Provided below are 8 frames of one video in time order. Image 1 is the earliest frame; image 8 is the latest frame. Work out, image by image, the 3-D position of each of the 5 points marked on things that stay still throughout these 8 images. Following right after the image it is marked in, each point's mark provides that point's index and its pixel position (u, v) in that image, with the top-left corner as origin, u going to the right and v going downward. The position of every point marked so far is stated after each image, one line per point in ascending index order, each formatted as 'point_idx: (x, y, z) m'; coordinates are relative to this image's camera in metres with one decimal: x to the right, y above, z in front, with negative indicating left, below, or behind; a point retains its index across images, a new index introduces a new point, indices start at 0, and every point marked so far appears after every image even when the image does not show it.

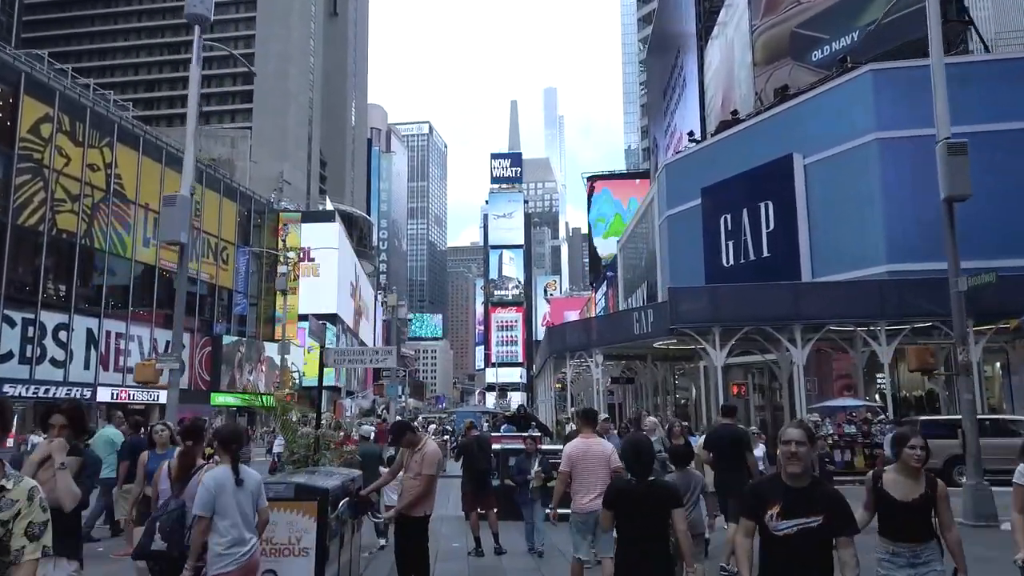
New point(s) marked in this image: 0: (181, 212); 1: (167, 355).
0: (-5.2, +1.2, +12.5) m
1: (-5.6, -1.1, +12.7) m
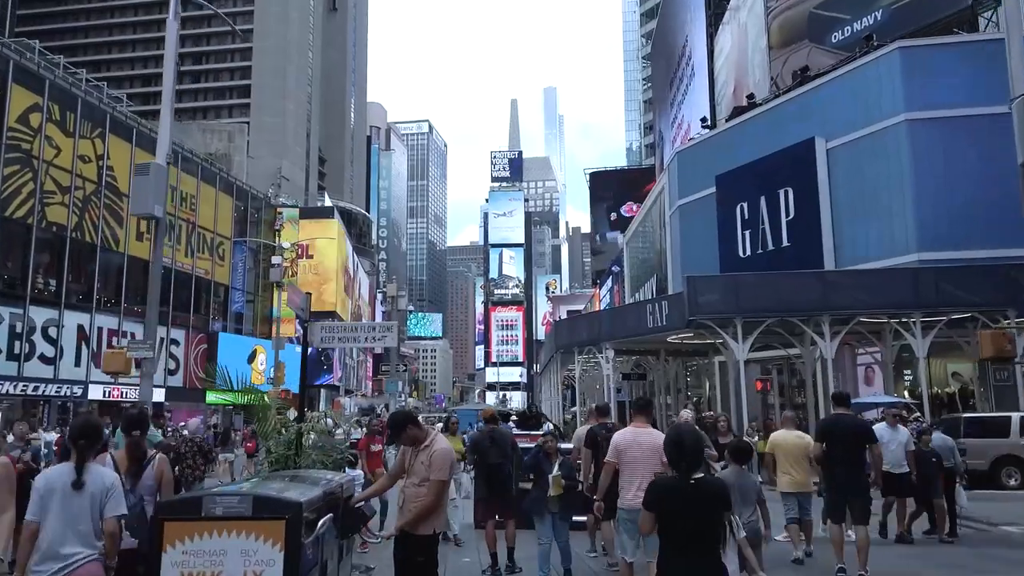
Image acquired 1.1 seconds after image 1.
0: (-5.0, +1.5, +11.2) m
1: (-5.4, -0.8, +11.4) m
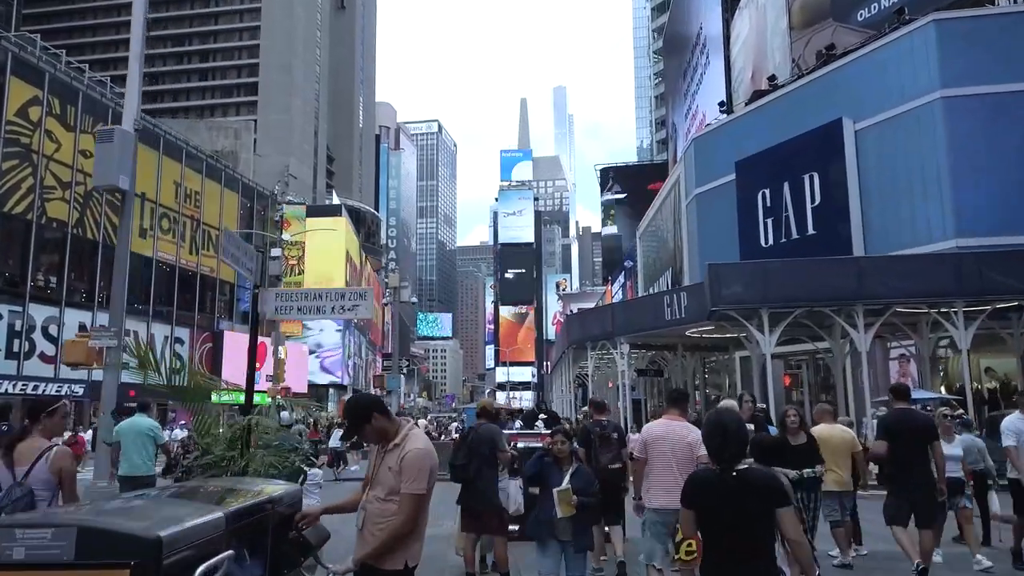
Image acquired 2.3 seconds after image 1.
0: (-4.9, +1.7, +9.9) m
1: (-5.3, -0.5, +10.2) m
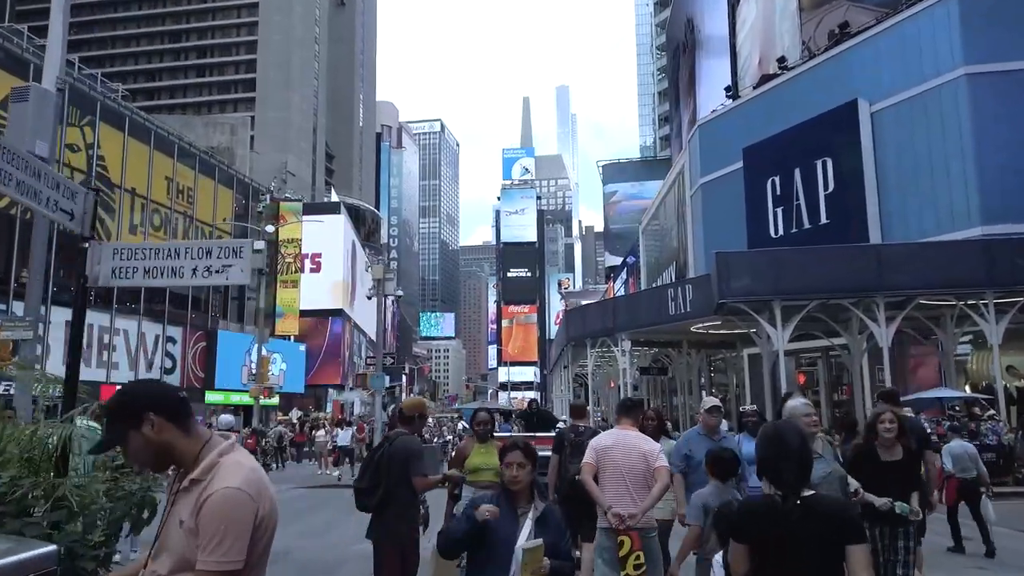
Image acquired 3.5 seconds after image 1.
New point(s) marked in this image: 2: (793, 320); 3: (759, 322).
0: (-5.2, +1.9, +8.6) m
1: (-5.5, -0.4, +8.8) m
2: (+6.1, -0.7, +17.1) m
3: (+5.5, -0.8, +17.7) m
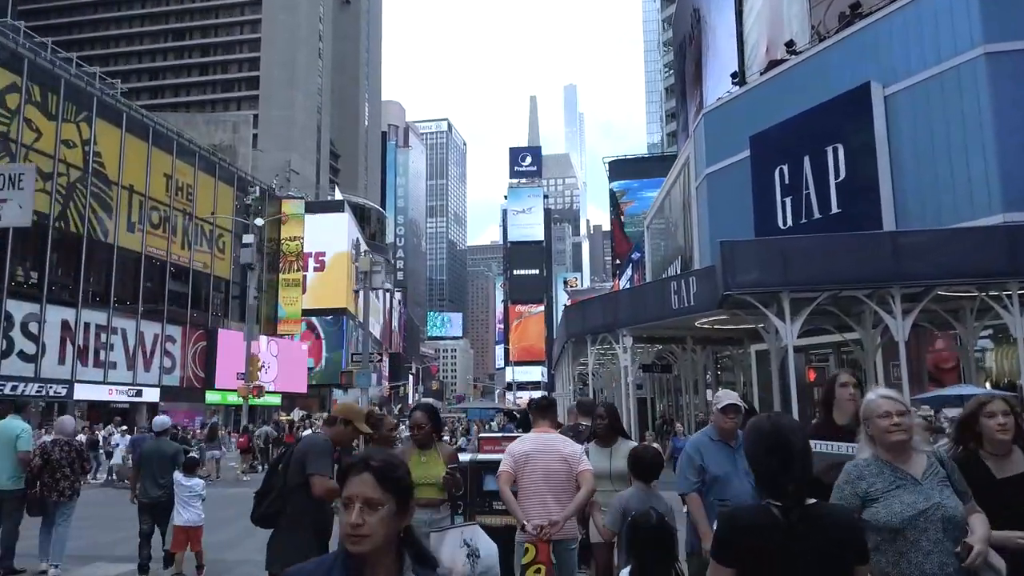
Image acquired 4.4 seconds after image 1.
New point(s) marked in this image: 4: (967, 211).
0: (-5.4, +2.1, +7.7) m
1: (-5.7, -0.2, +7.9) m
2: (+5.9, -0.5, +16.1) m
3: (+5.4, -0.6, +16.6) m
4: (+10.8, +1.8, +18.7) m
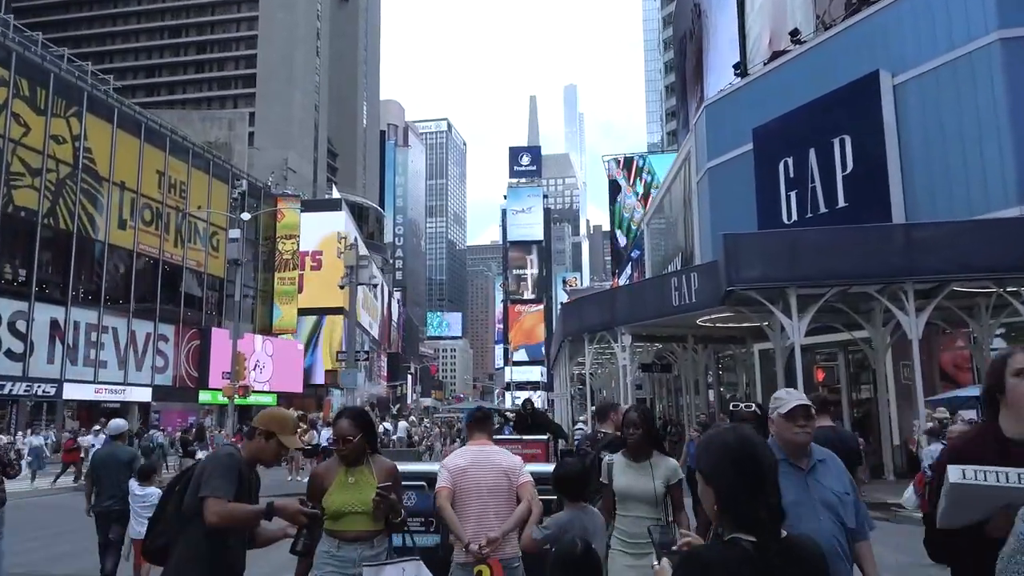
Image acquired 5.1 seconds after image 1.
0: (-5.6, +2.2, +6.9) m
1: (-5.9, -0.1, +7.1) m
2: (+5.8, -0.4, +15.3) m
3: (+5.2, -0.5, +15.8) m
4: (+10.6, +1.9, +17.9) m
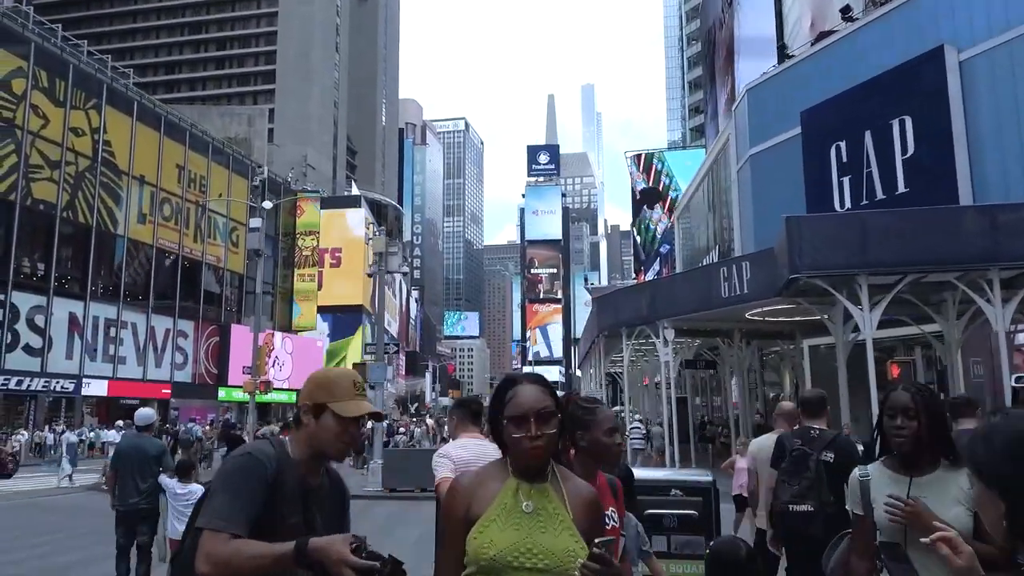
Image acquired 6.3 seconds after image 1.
0: (-5.0, +2.4, +5.8) m
1: (-5.3, +0.1, +6.1) m
2: (+6.6, -0.2, +14.0) m
3: (+6.0, -0.3, +14.6) m
4: (+11.4, +2.1, +16.5) m
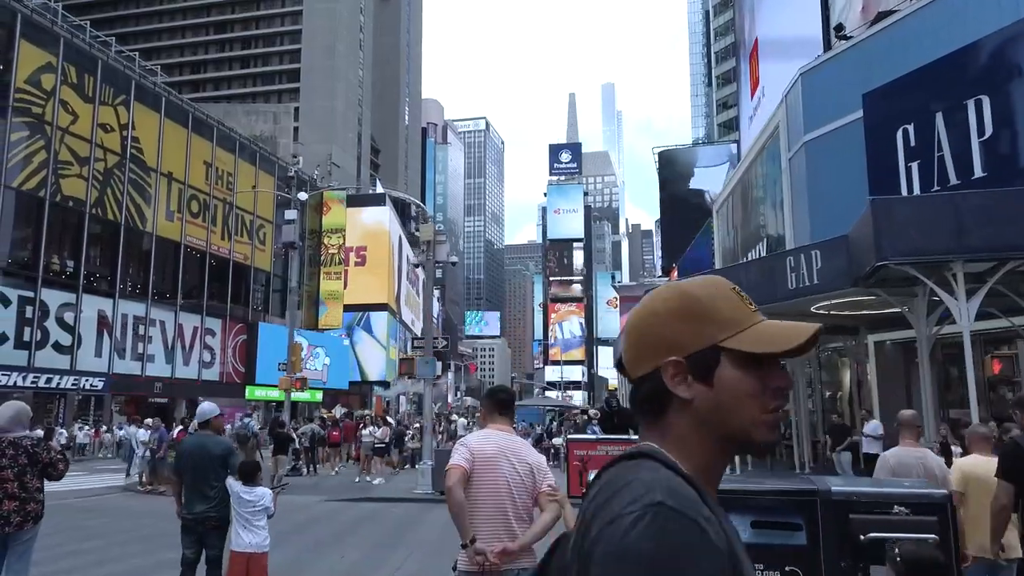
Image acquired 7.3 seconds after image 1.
0: (-4.1, +2.6, +5.0) m
1: (-4.4, +0.3, +5.2) m
2: (+7.6, 0.0, +12.9) m
3: (+7.1, -0.1, +13.5) m
4: (+12.5, +2.3, +15.3) m
